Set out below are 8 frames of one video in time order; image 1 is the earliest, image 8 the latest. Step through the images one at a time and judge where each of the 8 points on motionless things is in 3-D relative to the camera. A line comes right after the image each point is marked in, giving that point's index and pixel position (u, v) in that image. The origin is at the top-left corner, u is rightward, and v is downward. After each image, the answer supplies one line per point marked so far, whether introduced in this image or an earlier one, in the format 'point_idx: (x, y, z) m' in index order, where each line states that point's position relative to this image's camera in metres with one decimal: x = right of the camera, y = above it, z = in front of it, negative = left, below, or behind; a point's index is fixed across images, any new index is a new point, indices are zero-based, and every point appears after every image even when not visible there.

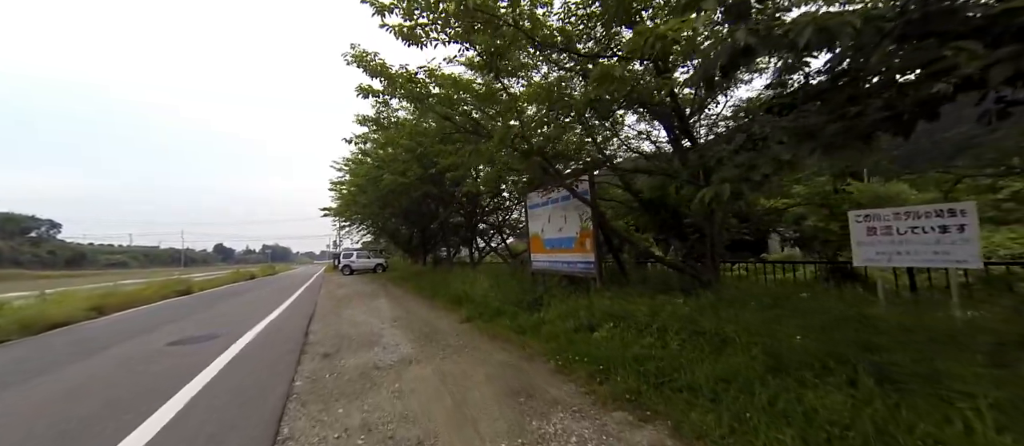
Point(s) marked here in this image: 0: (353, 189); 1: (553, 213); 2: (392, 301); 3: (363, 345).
0: (-7.7, +1.8, +16.2) m
1: (+1.1, +0.2, +8.4) m
2: (-3.2, -2.2, +9.0) m
3: (-2.1, -1.8, +4.7) m
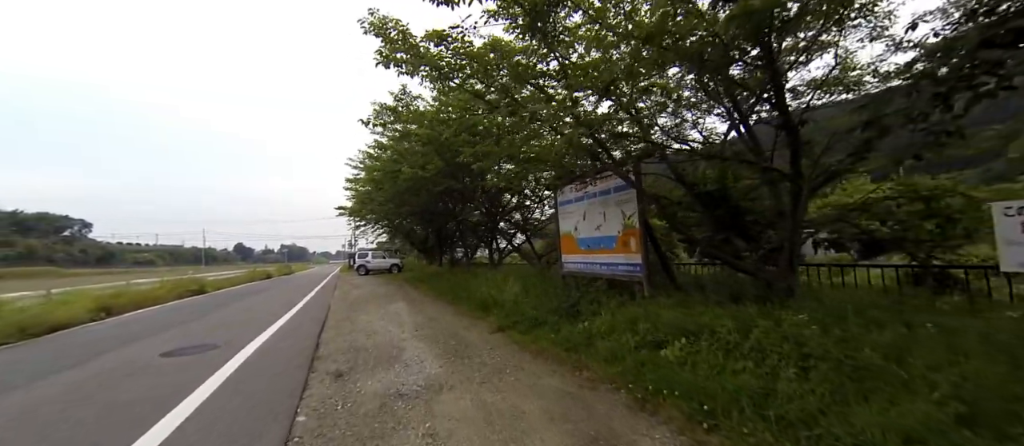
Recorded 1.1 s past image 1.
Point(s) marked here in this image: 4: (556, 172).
0: (-6.7, +1.8, +15.7) m
1: (+1.8, +0.3, +7.6) m
2: (-2.4, -2.1, +8.3) m
3: (-1.6, -1.7, +3.9) m
4: (+1.1, +1.2, +7.6) m
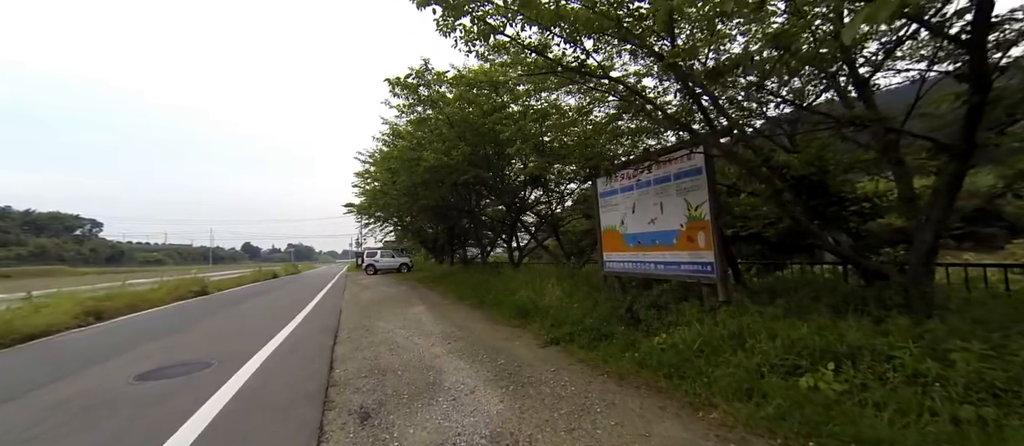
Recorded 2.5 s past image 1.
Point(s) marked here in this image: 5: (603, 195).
0: (-5.8, +2.0, +14.8) m
1: (+2.6, +0.4, +6.6) m
2: (-1.7, -2.0, +7.3) m
3: (-0.9, -1.5, +3.0) m
4: (+1.8, +1.3, +6.6) m
5: (+2.2, +0.7, +7.6) m
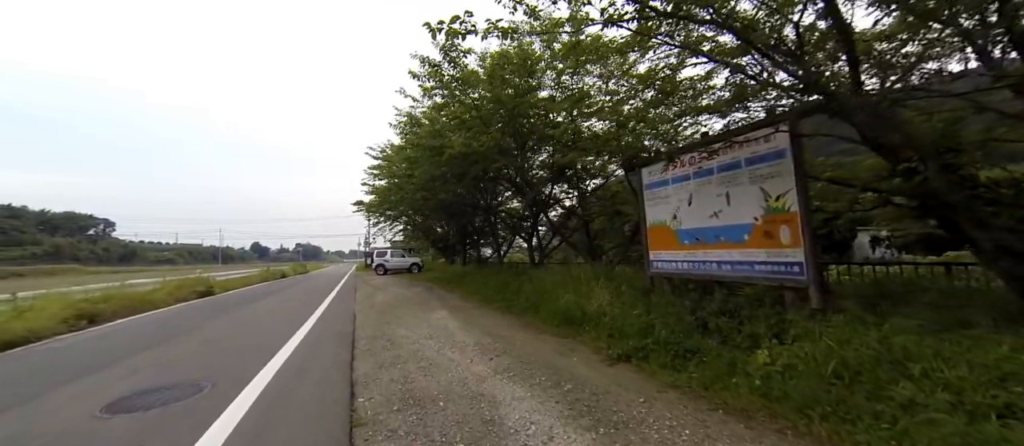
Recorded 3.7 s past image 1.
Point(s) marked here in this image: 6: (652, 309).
0: (-5.0, +2.1, +14.1) m
1: (+3.2, +0.6, +5.7) m
2: (-1.0, -1.9, +6.5) m
3: (-0.2, -1.4, +2.2) m
4: (+2.5, +1.4, +5.7) m
5: (+2.9, +0.8, +6.8) m
6: (+2.2, -1.3, +5.1) m
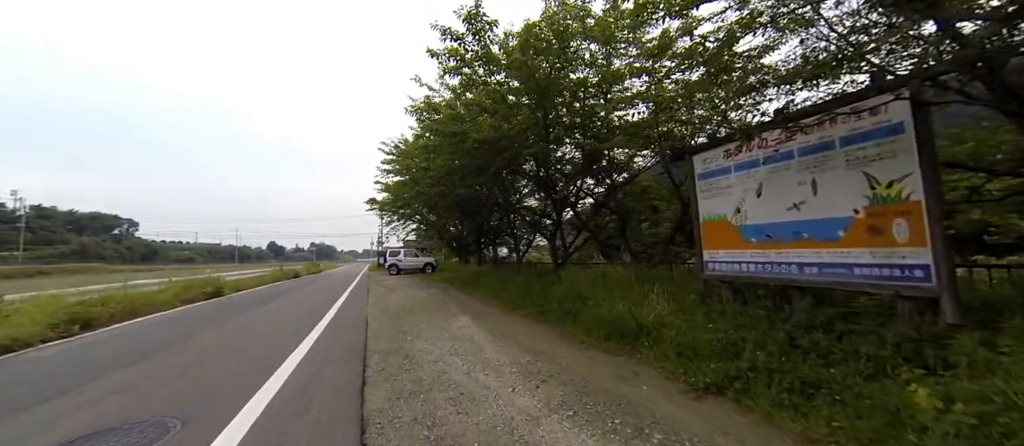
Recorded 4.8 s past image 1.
0: (-4.2, +2.2, +13.4) m
1: (+3.8, +0.6, +4.8) m
2: (-0.4, -1.8, +5.8) m
3: (+0.2, -1.3, +1.4) m
4: (+3.1, +1.5, +4.8) m
5: (+3.5, +0.9, +5.9) m
6: (+2.7, -1.3, +4.2) m
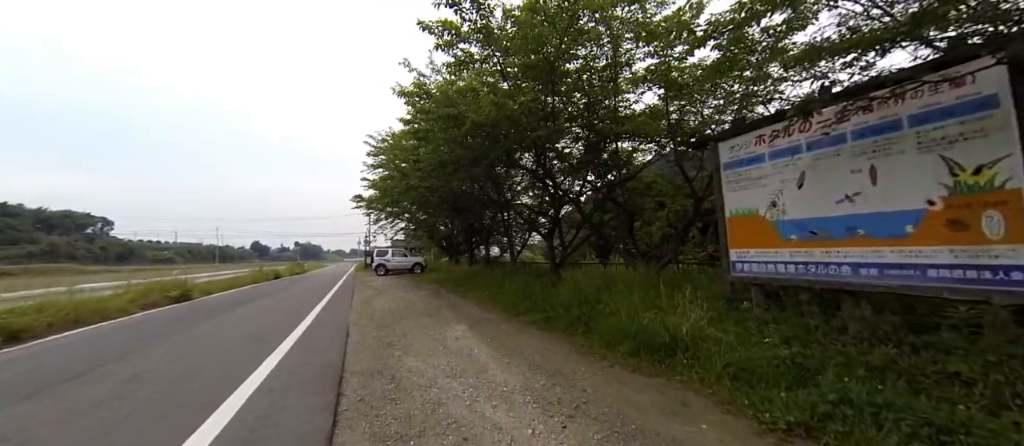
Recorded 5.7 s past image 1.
0: (-4.3, +2.3, +12.6) m
1: (+3.9, +0.7, +4.2) m
2: (-0.4, -1.7, +5.0) m
3: (+0.4, -1.3, +0.6) m
4: (+3.1, +1.6, +4.2) m
5: (+3.5, +0.9, +5.2) m
6: (+2.8, -1.2, +3.6) m
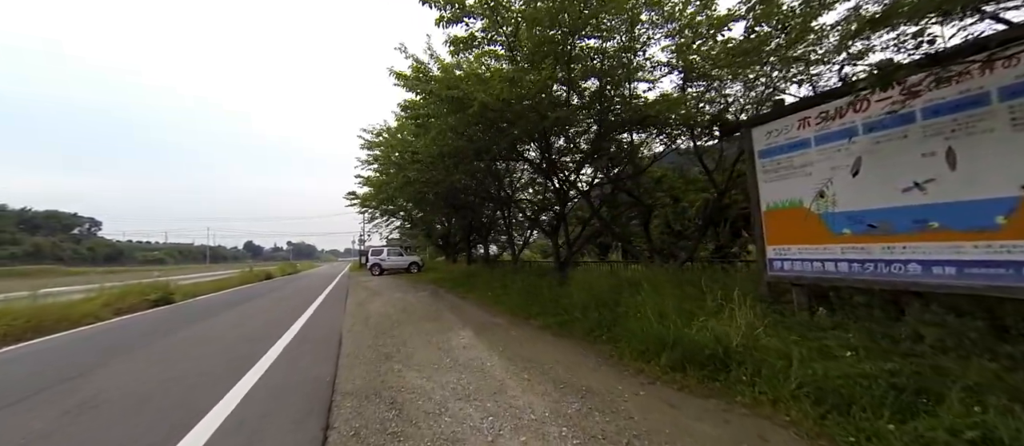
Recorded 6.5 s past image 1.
0: (-4.3, +2.4, +11.9) m
1: (+4.0, +0.8, +3.7) m
2: (-0.2, -1.6, +4.5) m
3: (+0.6, -1.2, +0.1) m
4: (+3.3, +1.7, +3.7) m
5: (+3.7, +1.0, +4.7) m
6: (+3.0, -1.1, +3.1) m
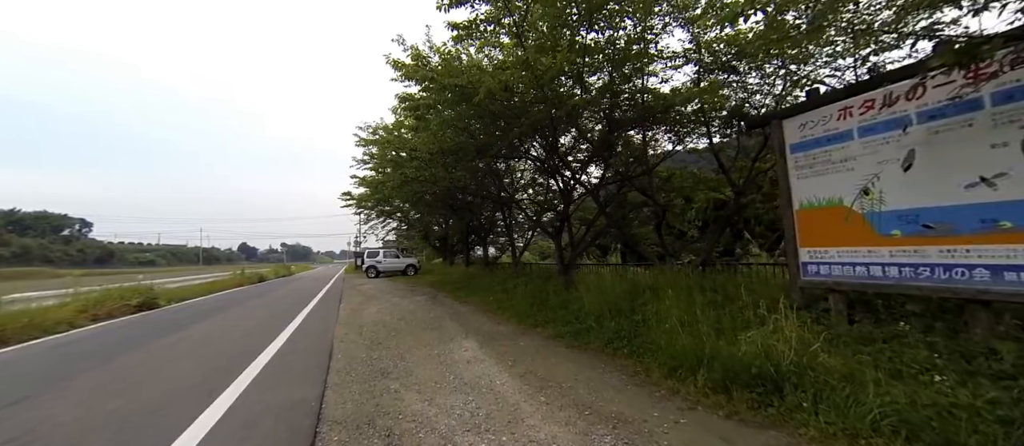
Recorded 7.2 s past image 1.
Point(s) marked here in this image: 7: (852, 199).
0: (-4.2, +2.3, +11.5) m
1: (+4.2, +0.8, +3.3) m
2: (0.0, -1.6, +4.0) m
3: (+0.8, -1.2, -0.3) m
4: (+3.5, +1.7, +3.3) m
5: (+3.8, +1.0, +4.3) m
6: (+3.2, -1.1, +2.7) m
7: (+4.0, +0.3, +3.8) m
